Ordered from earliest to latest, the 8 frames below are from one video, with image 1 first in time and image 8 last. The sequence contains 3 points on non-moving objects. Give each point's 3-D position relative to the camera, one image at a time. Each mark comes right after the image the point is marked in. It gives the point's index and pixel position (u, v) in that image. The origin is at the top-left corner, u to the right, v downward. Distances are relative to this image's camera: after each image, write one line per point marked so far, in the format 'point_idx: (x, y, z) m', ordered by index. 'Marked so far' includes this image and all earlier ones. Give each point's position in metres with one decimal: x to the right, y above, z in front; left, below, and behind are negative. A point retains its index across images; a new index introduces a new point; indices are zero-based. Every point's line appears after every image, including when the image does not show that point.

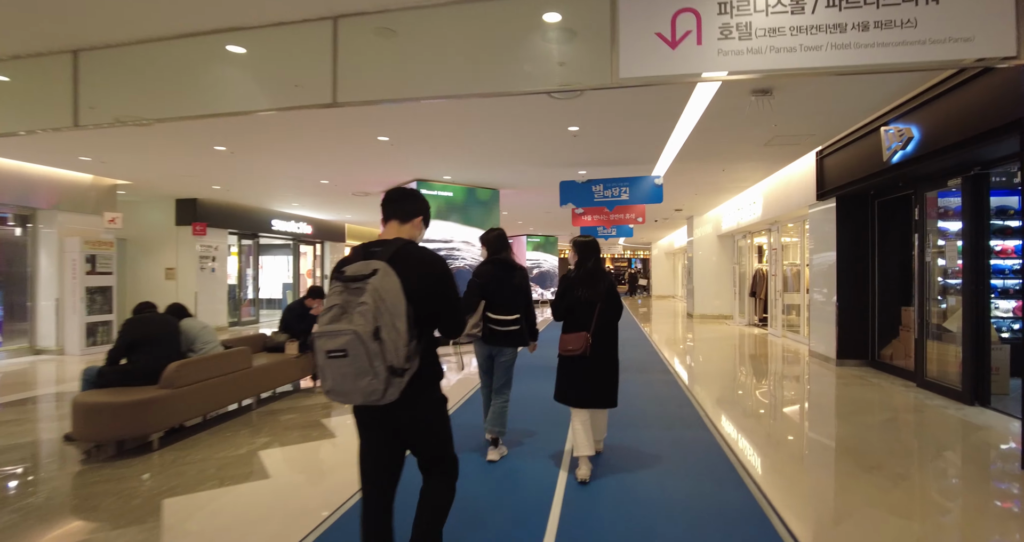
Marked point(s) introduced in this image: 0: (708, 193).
0: (+3.9, +1.6, +9.0) m
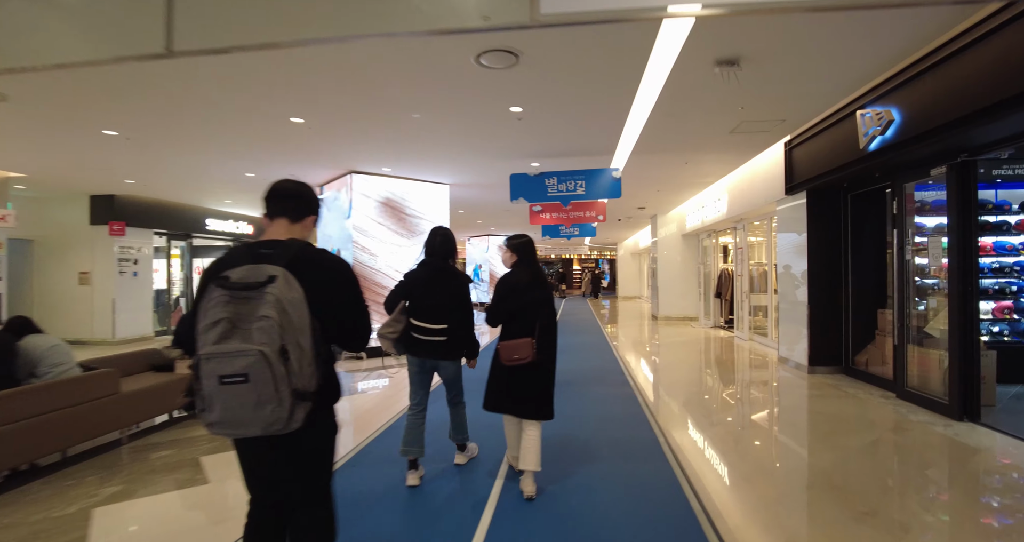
0: (+3.1, +1.6, +8.6) m
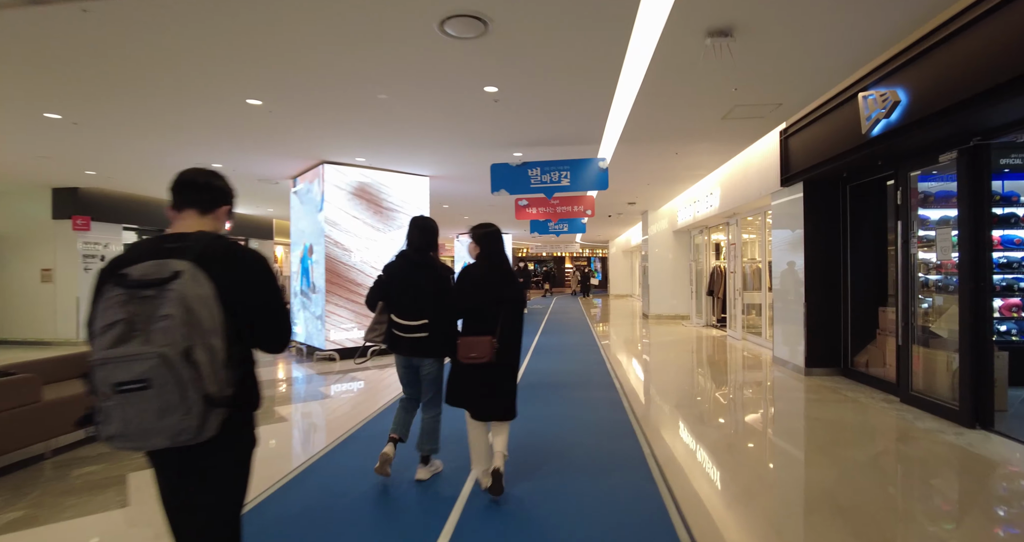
0: (+2.8, +1.7, +8.2) m
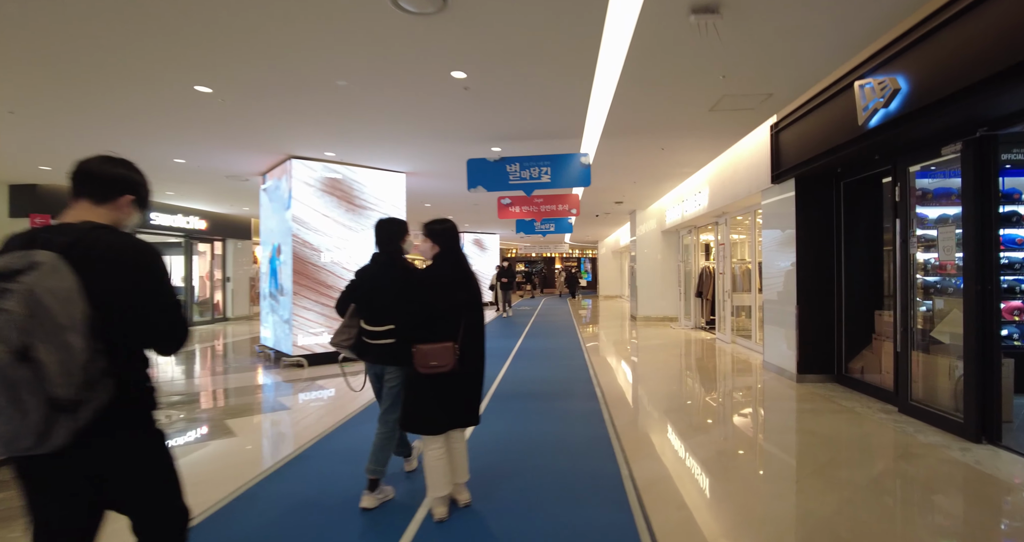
0: (+2.4, +1.6, +8.0) m
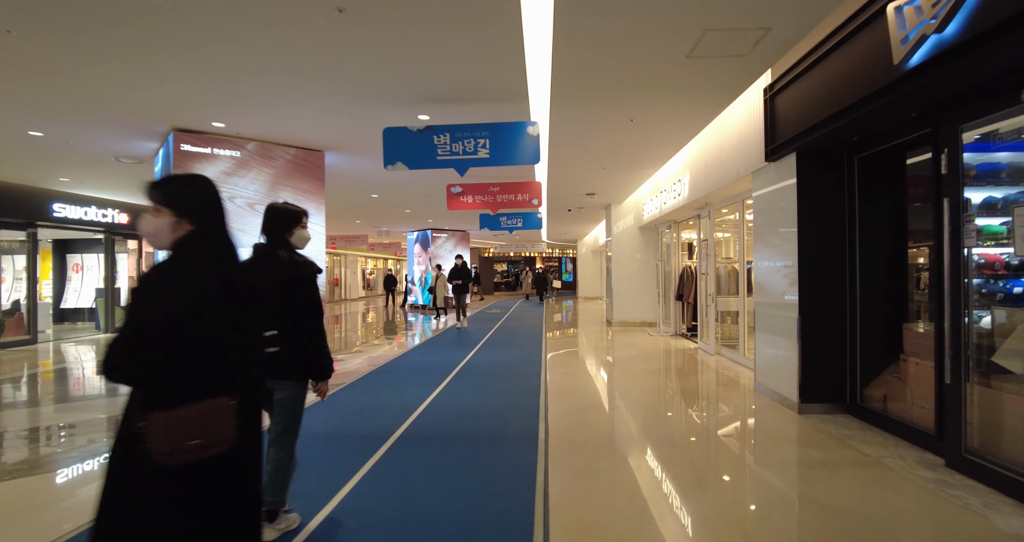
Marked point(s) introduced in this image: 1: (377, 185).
0: (+1.7, +1.6, +6.9) m
1: (-2.4, +1.5, +7.9) m
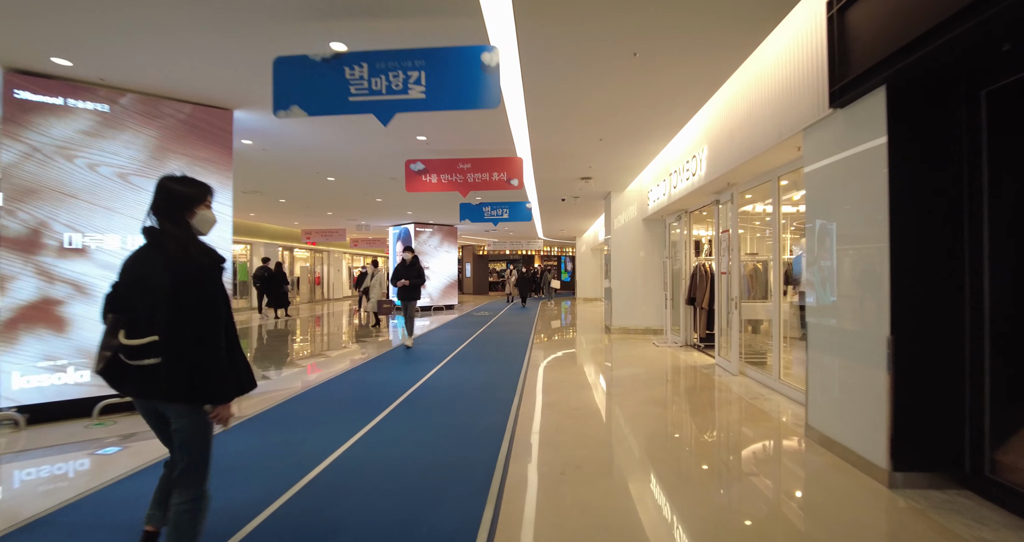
0: (+1.4, +1.7, +5.5) m
1: (-2.7, +1.5, +6.6) m
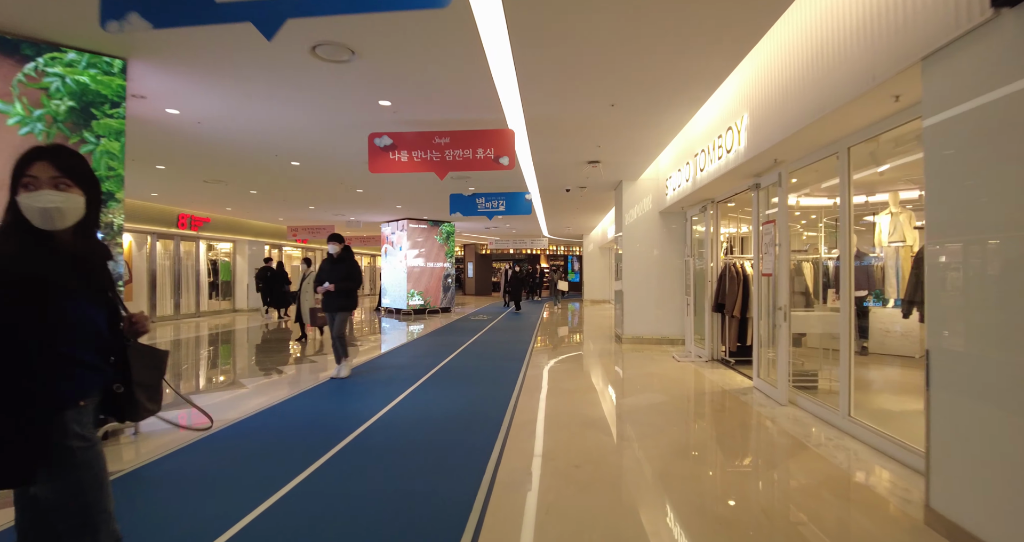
0: (+1.2, +1.7, +4.4) m
1: (-2.8, +1.6, +5.5) m
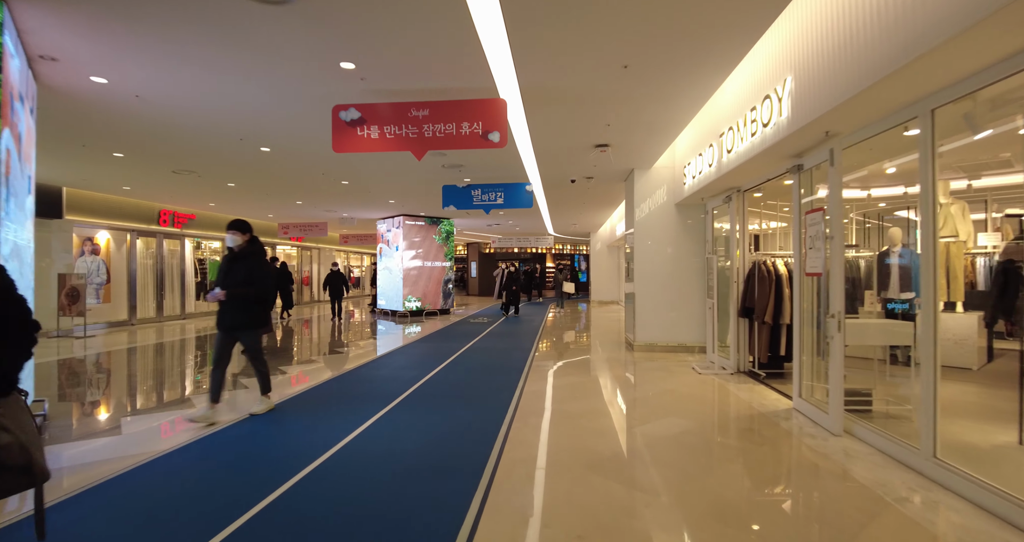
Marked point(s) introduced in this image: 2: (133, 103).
0: (+1.2, +1.7, +3.6) m
1: (-2.8, +1.6, +4.8) m
2: (-3.6, +1.6, +4.2) m
